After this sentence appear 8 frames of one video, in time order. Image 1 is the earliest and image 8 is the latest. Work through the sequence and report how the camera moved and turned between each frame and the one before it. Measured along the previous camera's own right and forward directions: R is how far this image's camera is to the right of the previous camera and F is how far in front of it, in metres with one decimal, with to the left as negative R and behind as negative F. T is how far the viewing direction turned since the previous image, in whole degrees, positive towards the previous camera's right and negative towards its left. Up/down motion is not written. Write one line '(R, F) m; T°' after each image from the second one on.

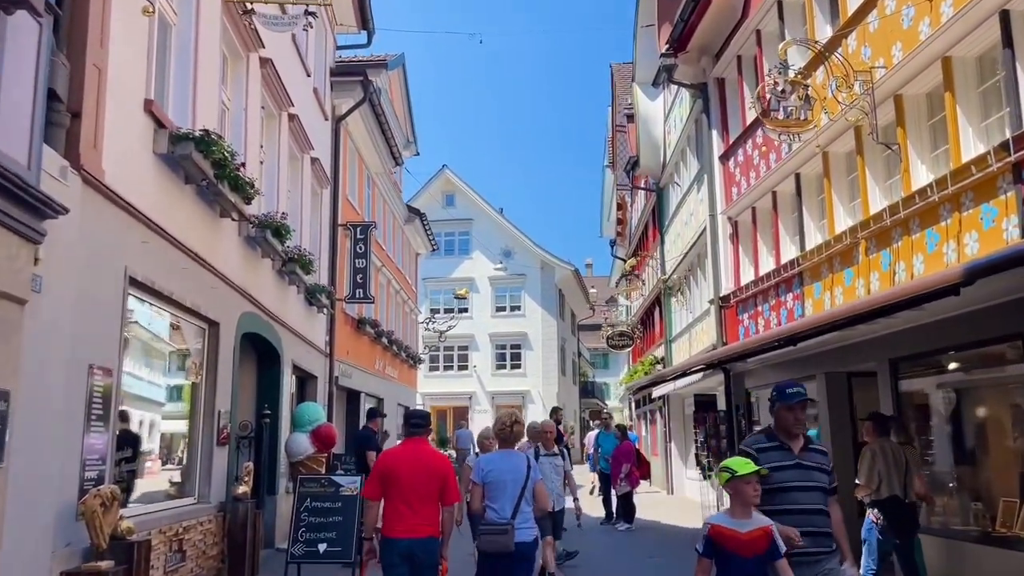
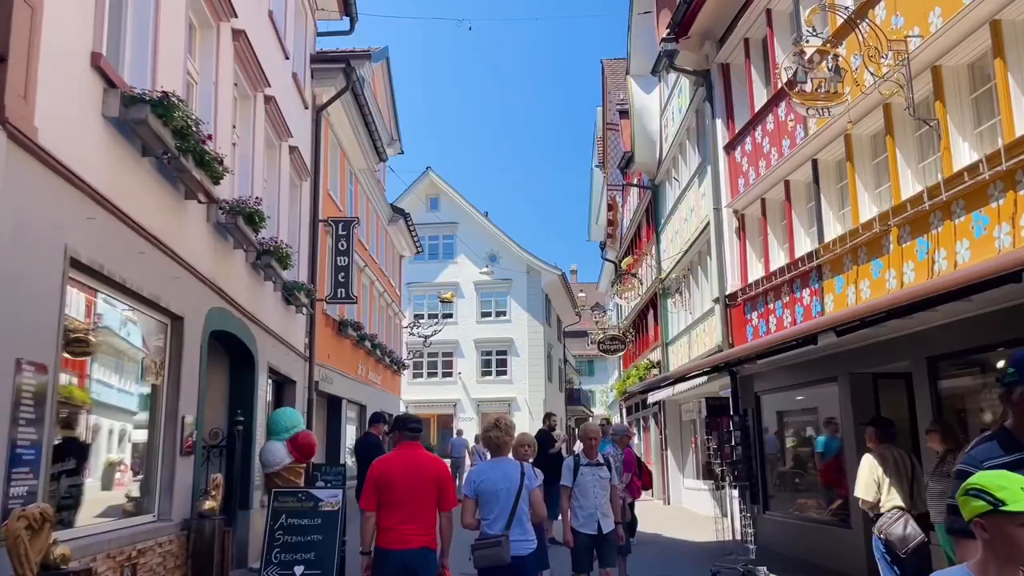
(-0.2, +0.9) m; +1°
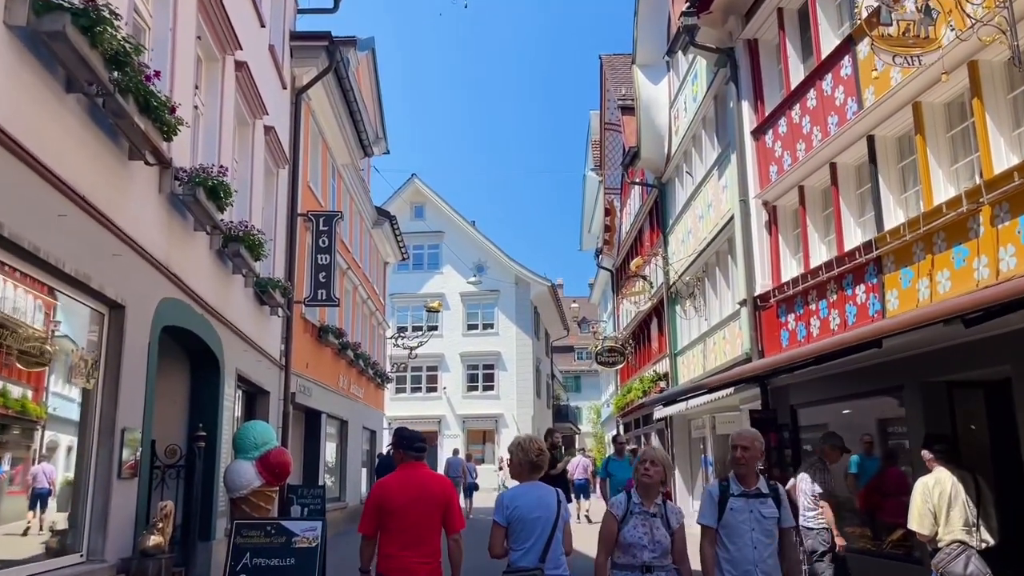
(-0.3, +1.6) m; +1°
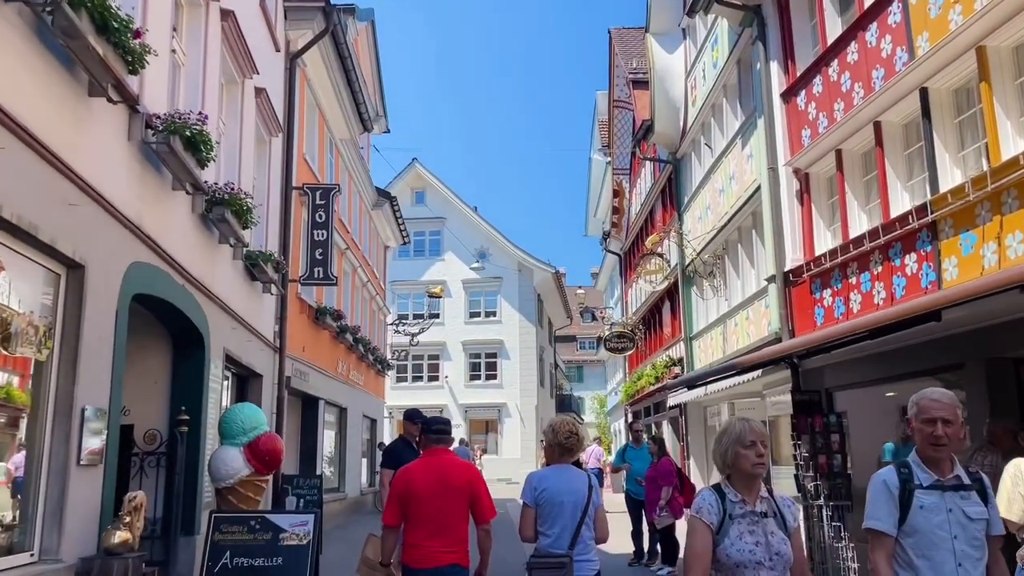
(-0.1, +0.9) m; 0°
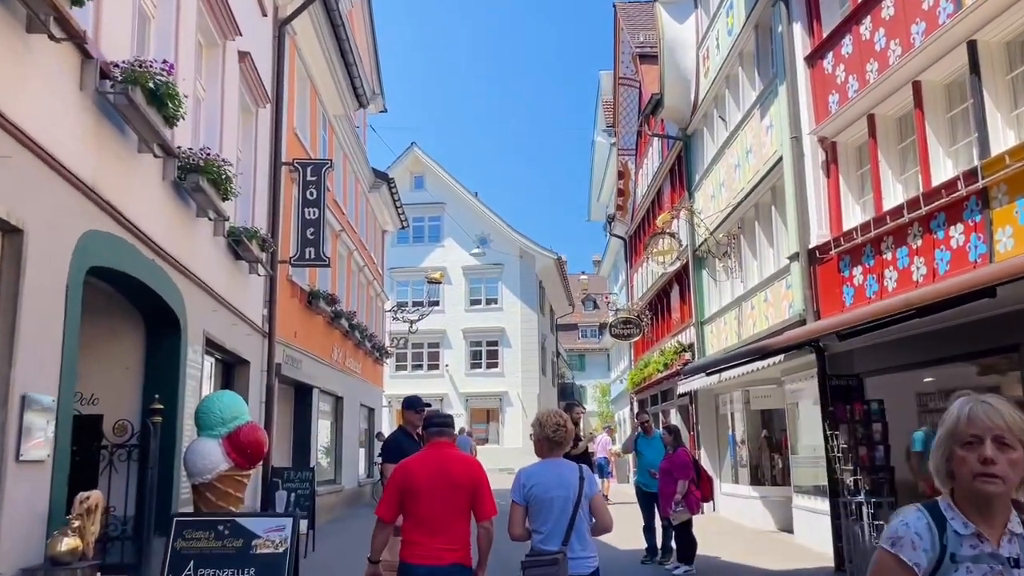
(-0.1, +0.8) m; 0°
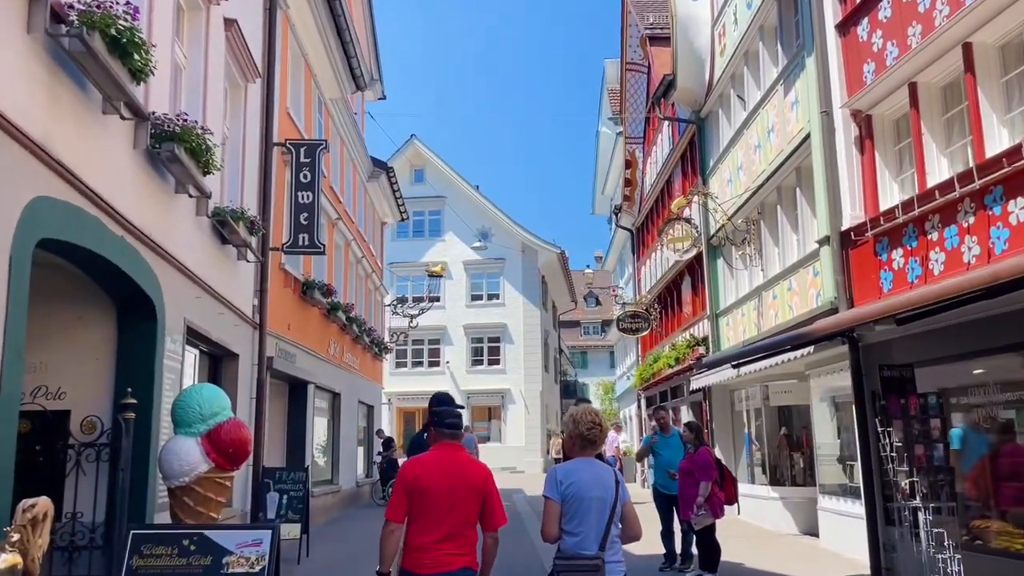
(-0.1, +0.8) m; 0°
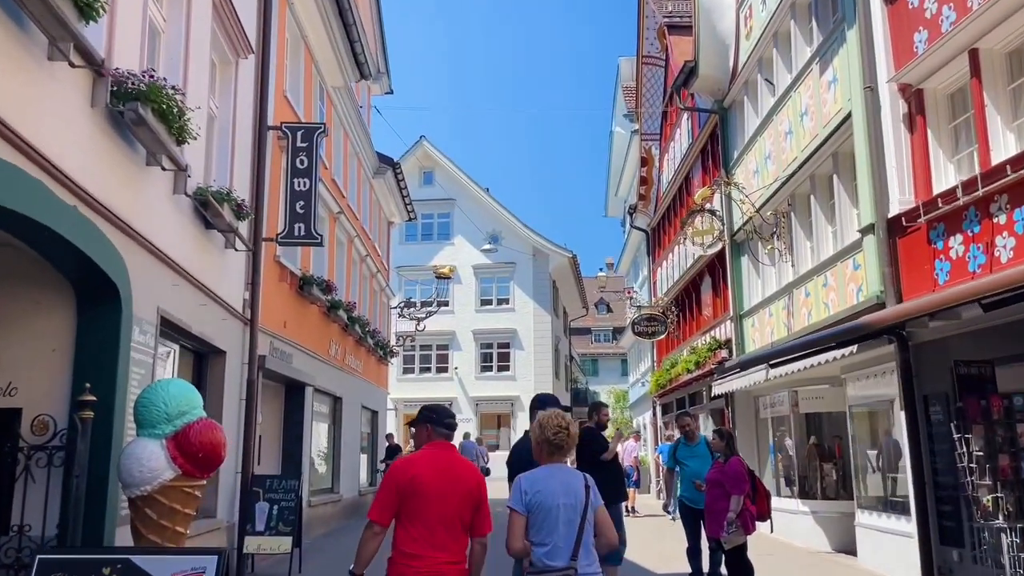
(0.0, +0.9) m; -1°
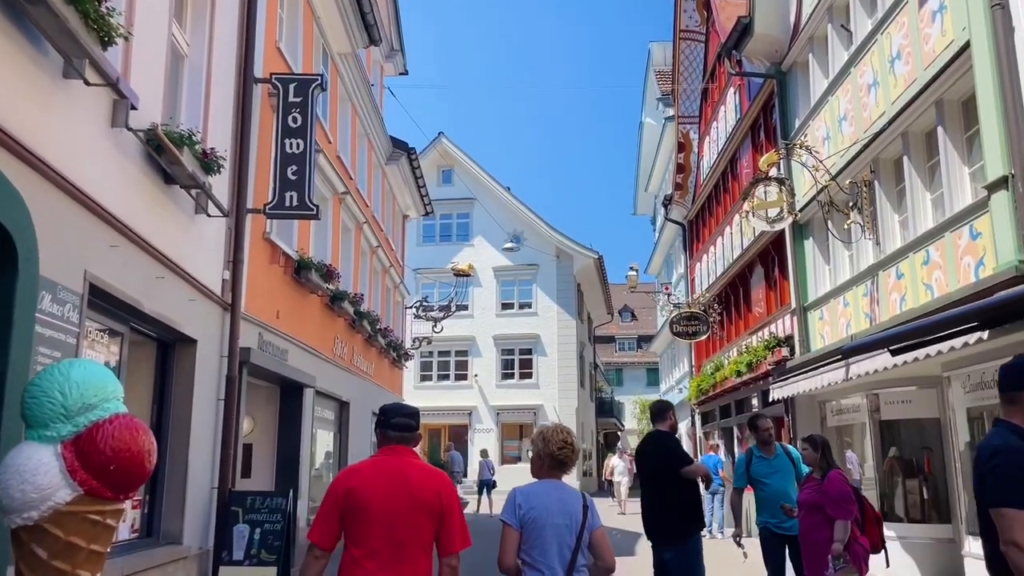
(-0.1, +1.9) m; -1°
